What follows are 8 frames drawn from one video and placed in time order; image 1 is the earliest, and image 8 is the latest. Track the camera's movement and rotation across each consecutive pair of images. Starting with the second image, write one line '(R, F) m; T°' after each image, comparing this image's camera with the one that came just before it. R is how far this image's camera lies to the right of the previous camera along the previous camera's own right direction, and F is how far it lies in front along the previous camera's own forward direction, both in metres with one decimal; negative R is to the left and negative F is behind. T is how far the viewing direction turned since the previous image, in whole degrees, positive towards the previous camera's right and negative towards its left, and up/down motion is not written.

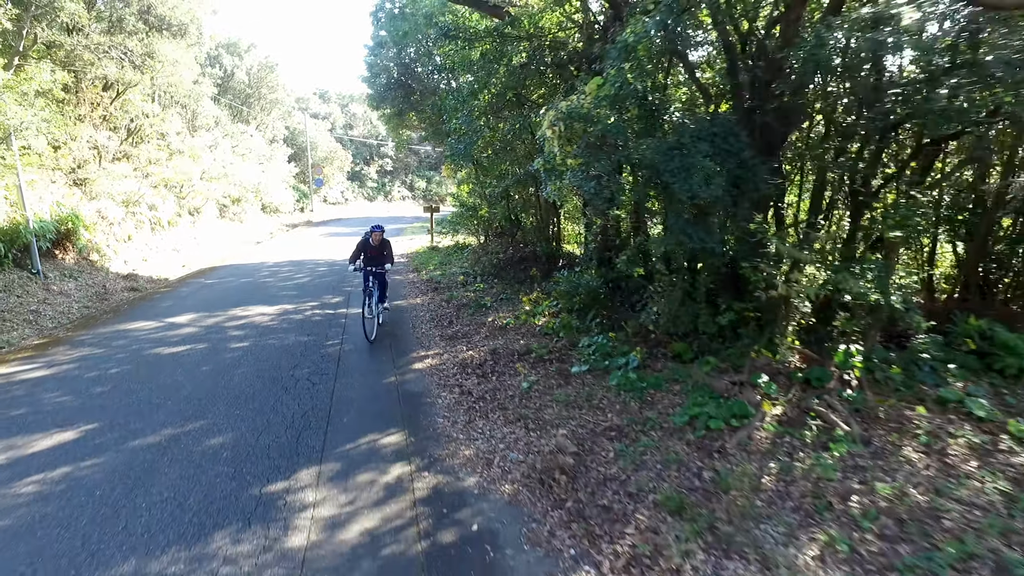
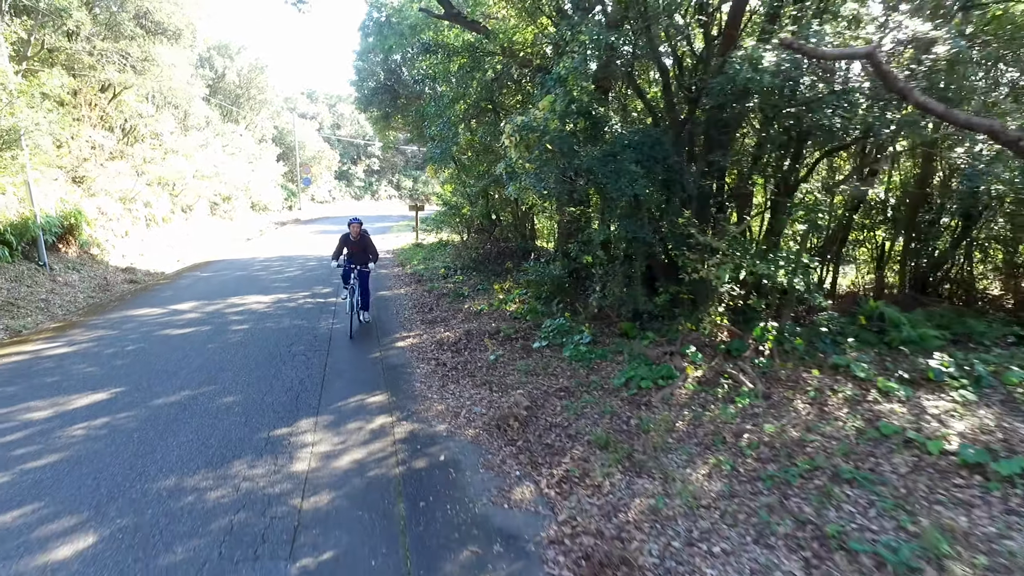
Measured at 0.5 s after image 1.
(+0.2, -1.0) m; +1°
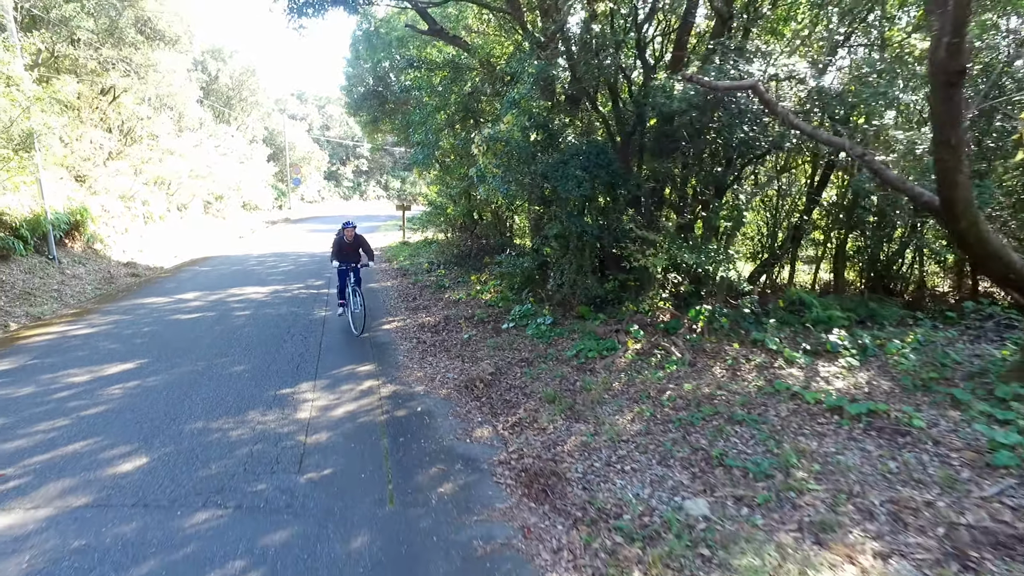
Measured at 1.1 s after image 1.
(+0.2, -1.1) m; +1°
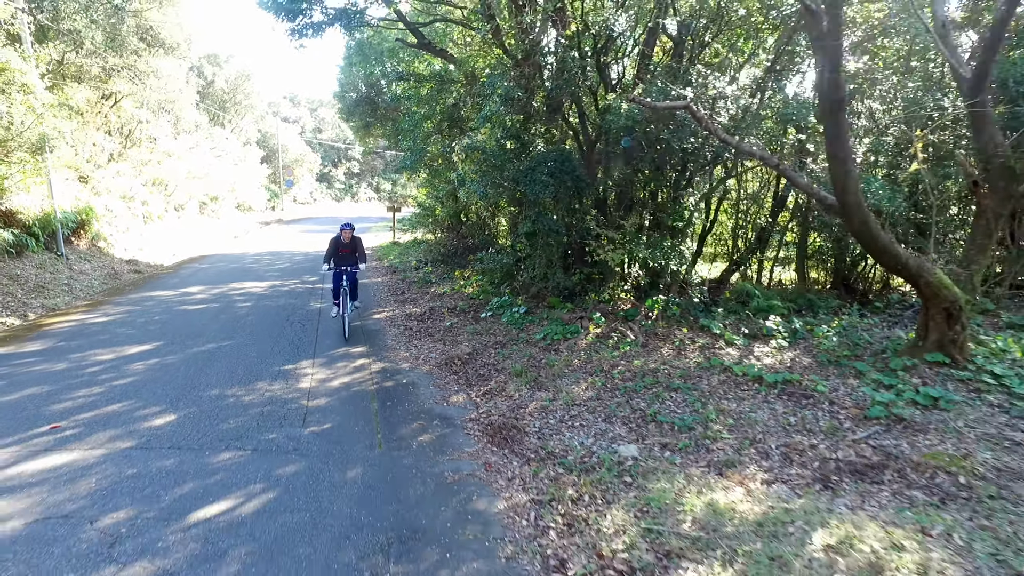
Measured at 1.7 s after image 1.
(+0.2, -1.0) m; +1°
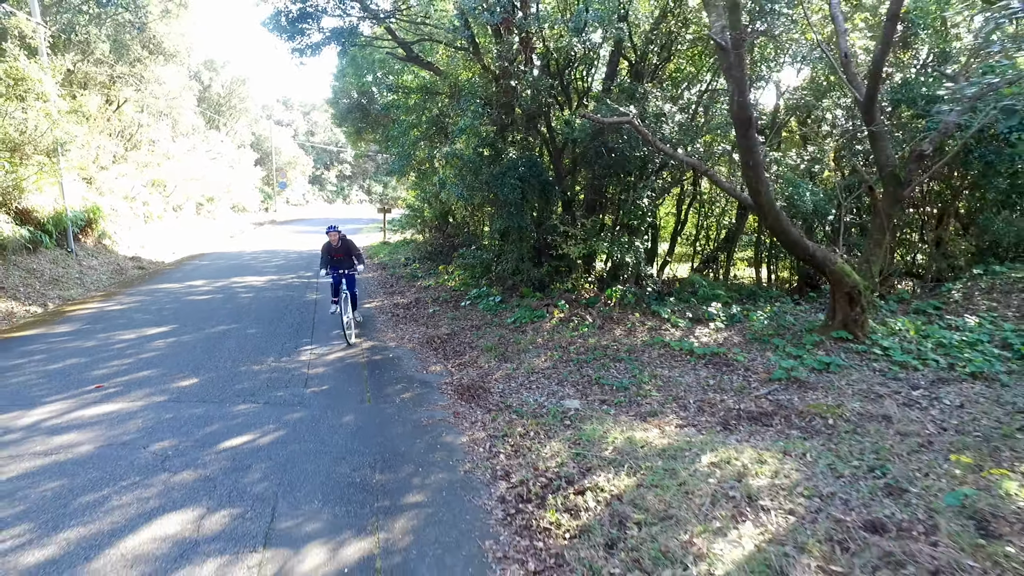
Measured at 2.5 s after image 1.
(+0.2, -1.2) m; +1°
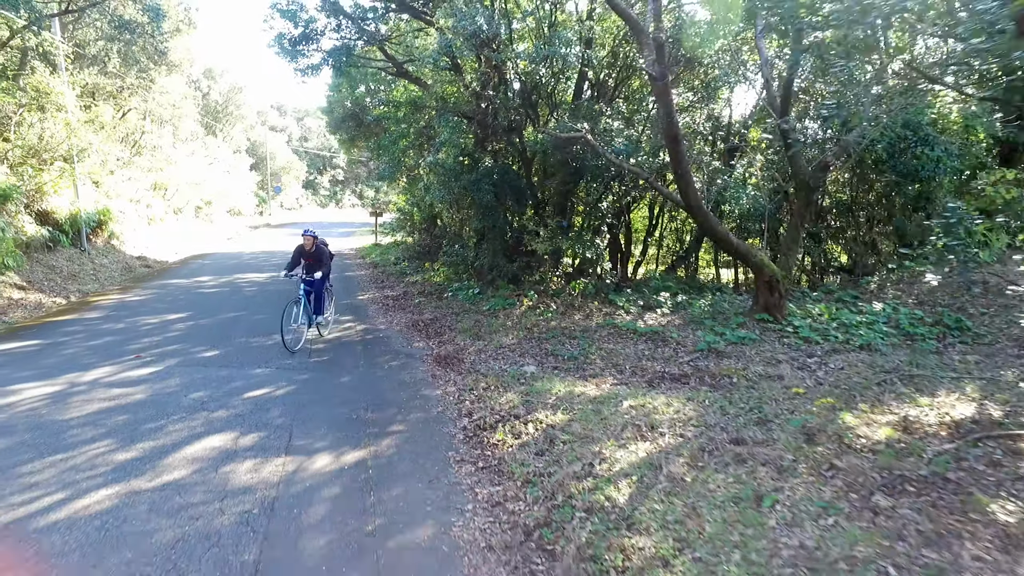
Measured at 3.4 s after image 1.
(+0.3, -1.4) m; +1°
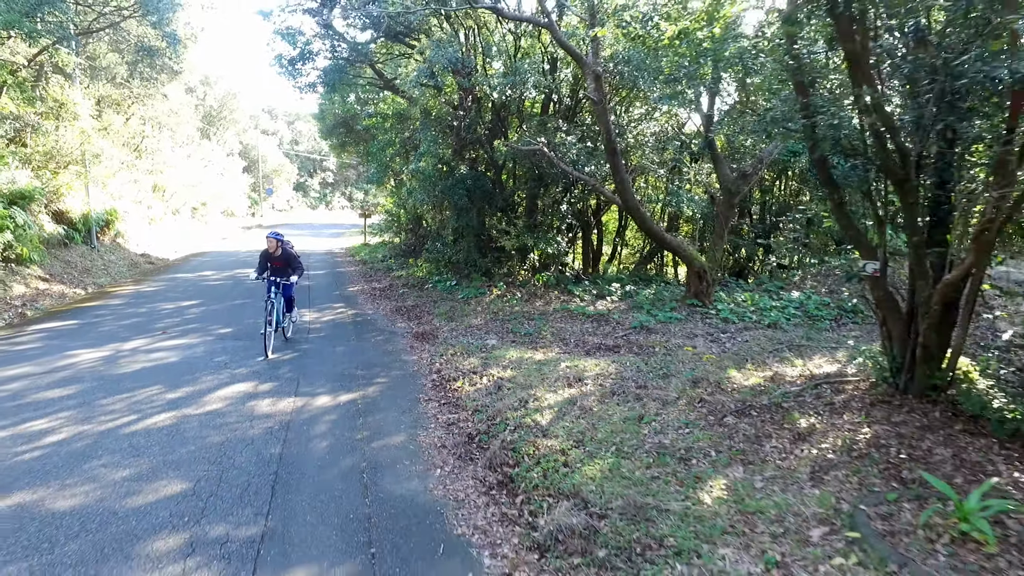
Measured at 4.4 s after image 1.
(+0.3, -1.6) m; +1°
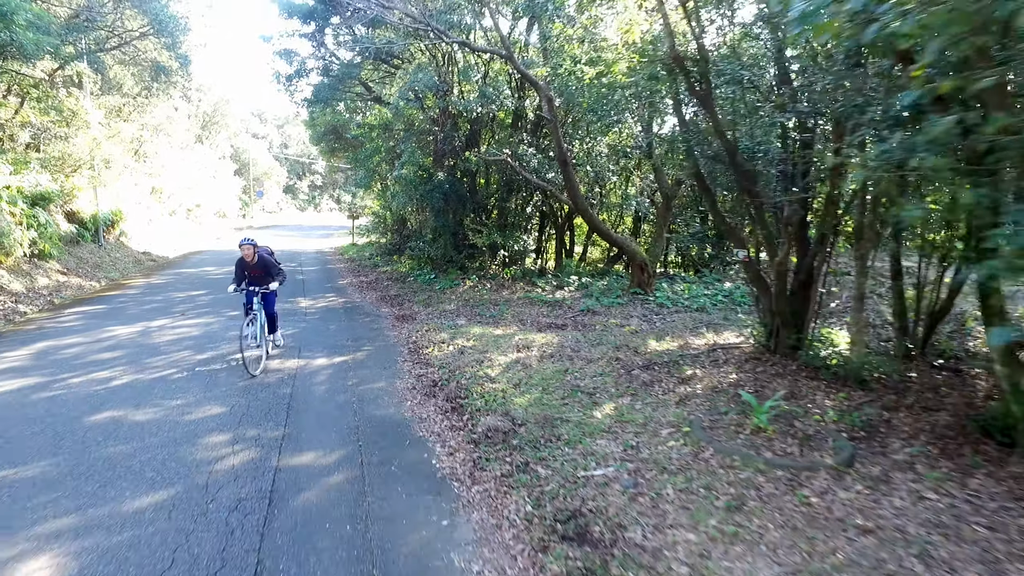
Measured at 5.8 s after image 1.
(+0.3, -1.7) m; +1°
